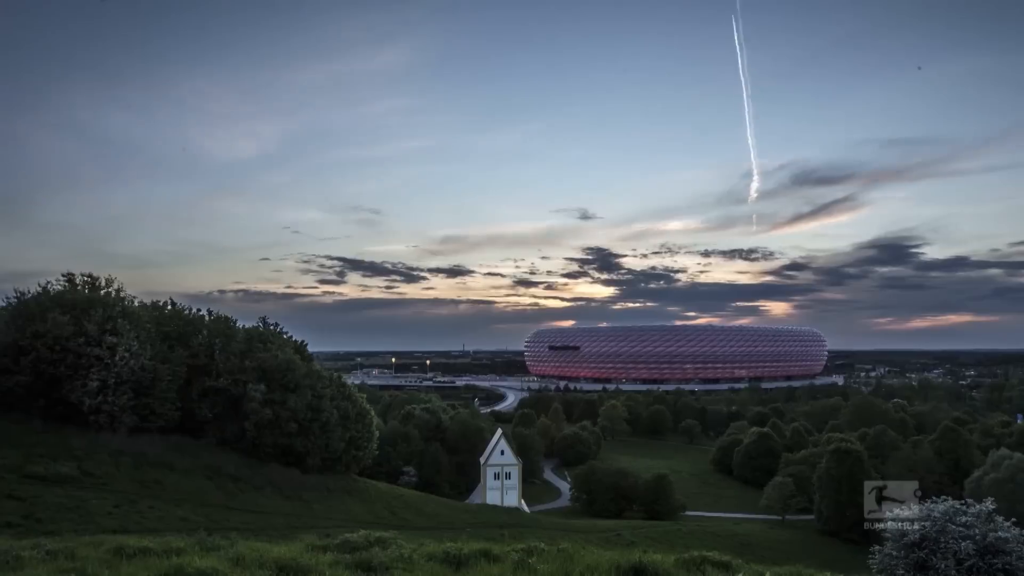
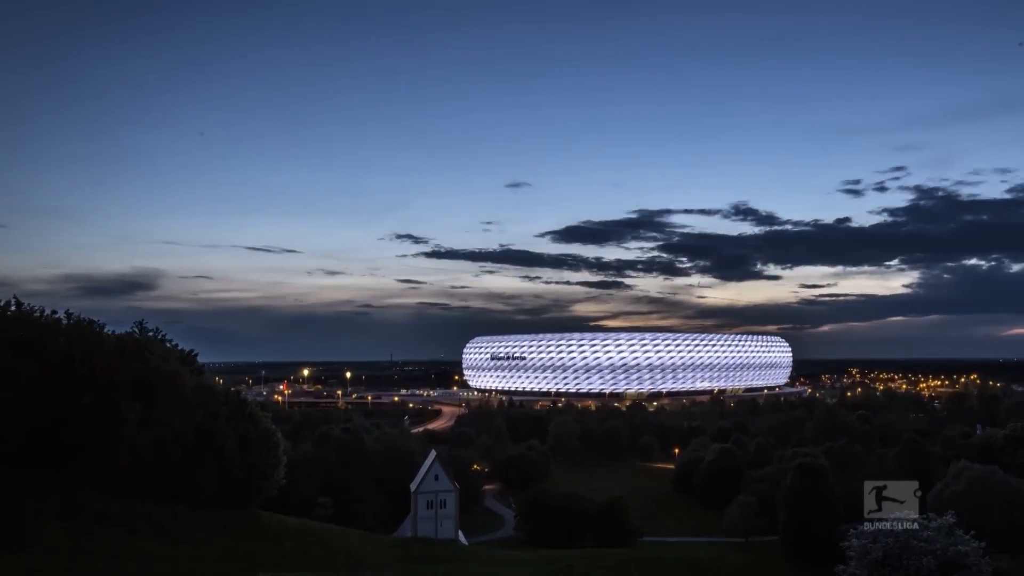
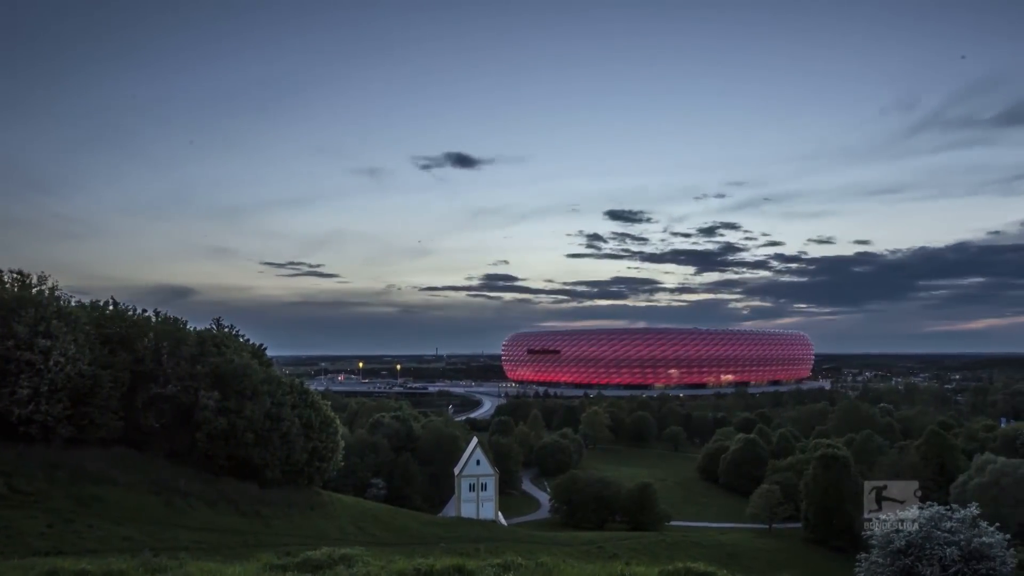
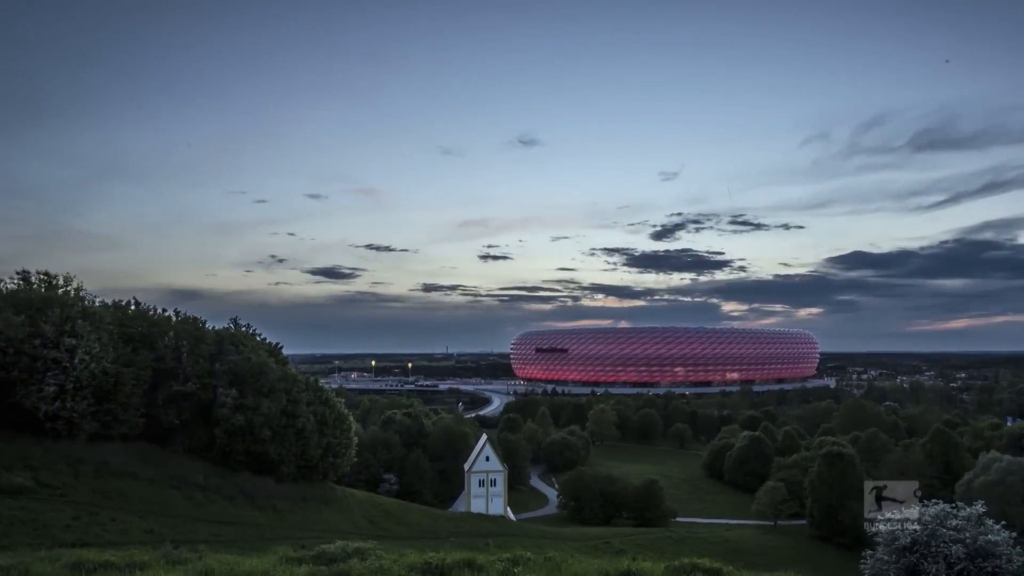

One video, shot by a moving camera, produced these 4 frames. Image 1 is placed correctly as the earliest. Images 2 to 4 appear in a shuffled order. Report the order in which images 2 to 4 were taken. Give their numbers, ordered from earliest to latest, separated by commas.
4, 3, 2
